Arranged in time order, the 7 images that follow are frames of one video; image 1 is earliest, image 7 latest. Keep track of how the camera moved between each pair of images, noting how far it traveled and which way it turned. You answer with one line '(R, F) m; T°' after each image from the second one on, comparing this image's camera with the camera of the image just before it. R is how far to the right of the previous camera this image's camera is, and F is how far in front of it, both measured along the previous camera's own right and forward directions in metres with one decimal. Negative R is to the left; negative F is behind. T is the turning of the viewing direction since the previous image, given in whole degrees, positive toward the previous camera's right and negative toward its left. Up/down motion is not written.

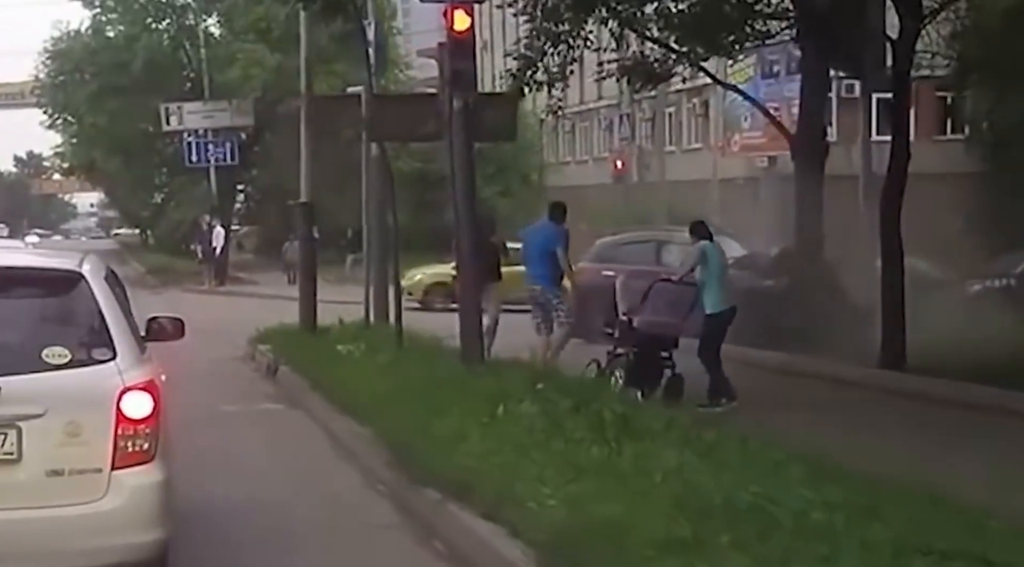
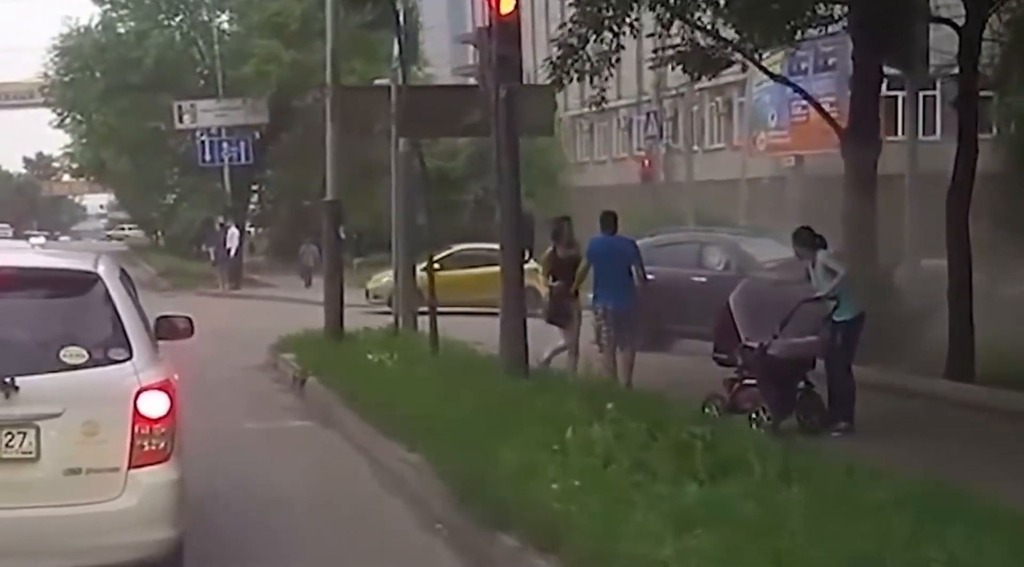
(-0.3, +1.4) m; 0°
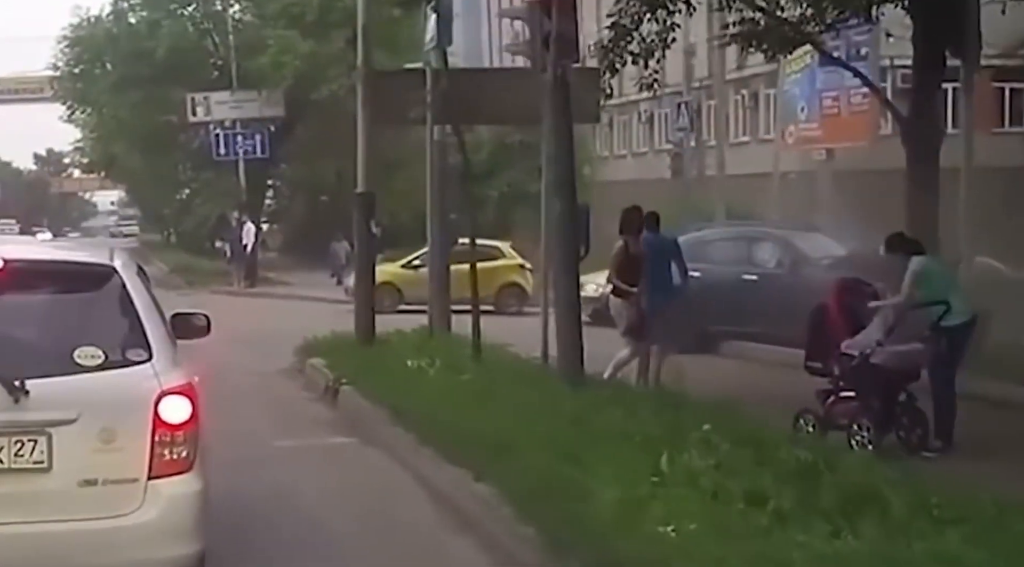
(-0.3, +1.4) m; 0°
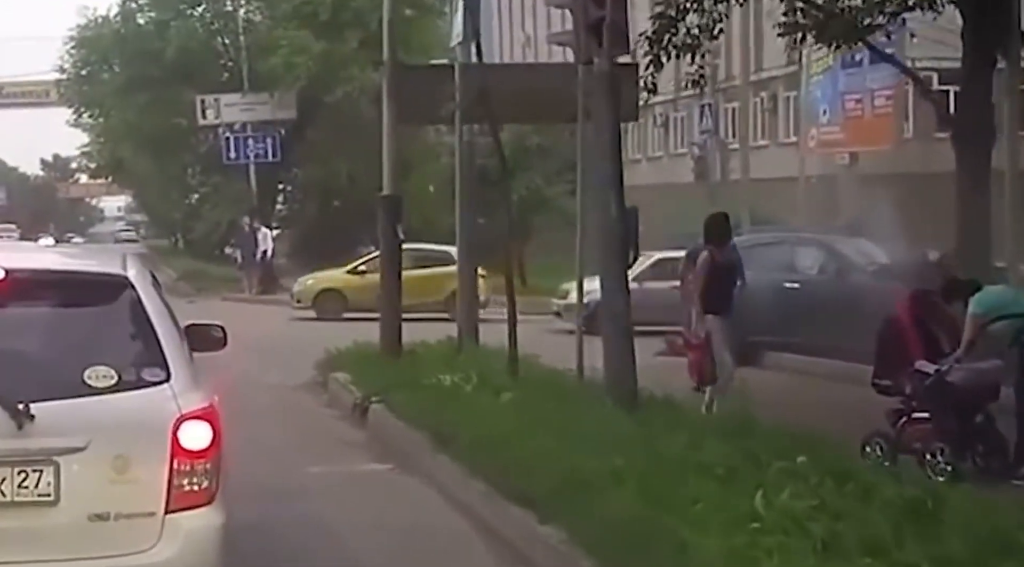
(-0.3, +1.1) m; 0°
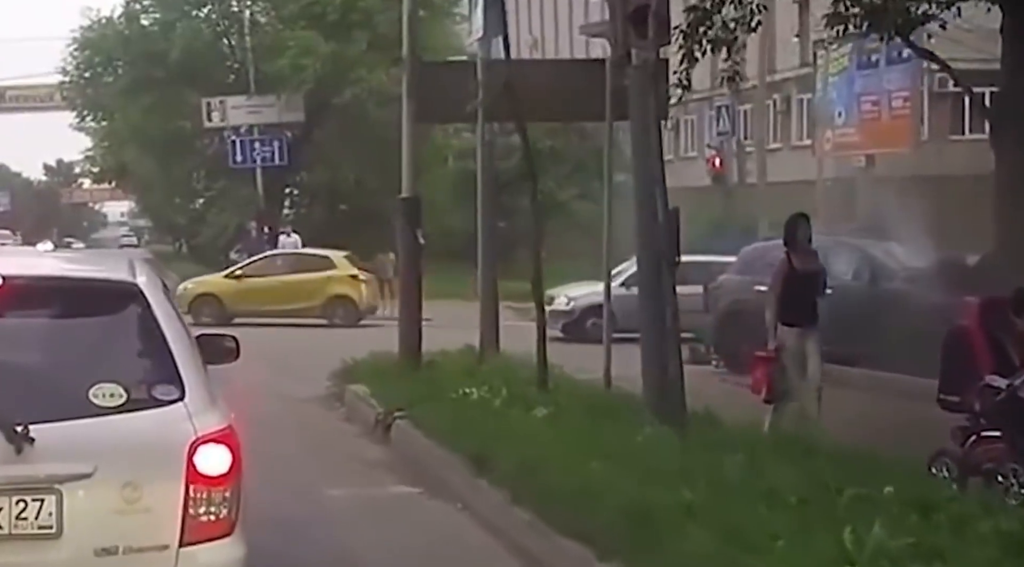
(-0.2, +0.8) m; 0°
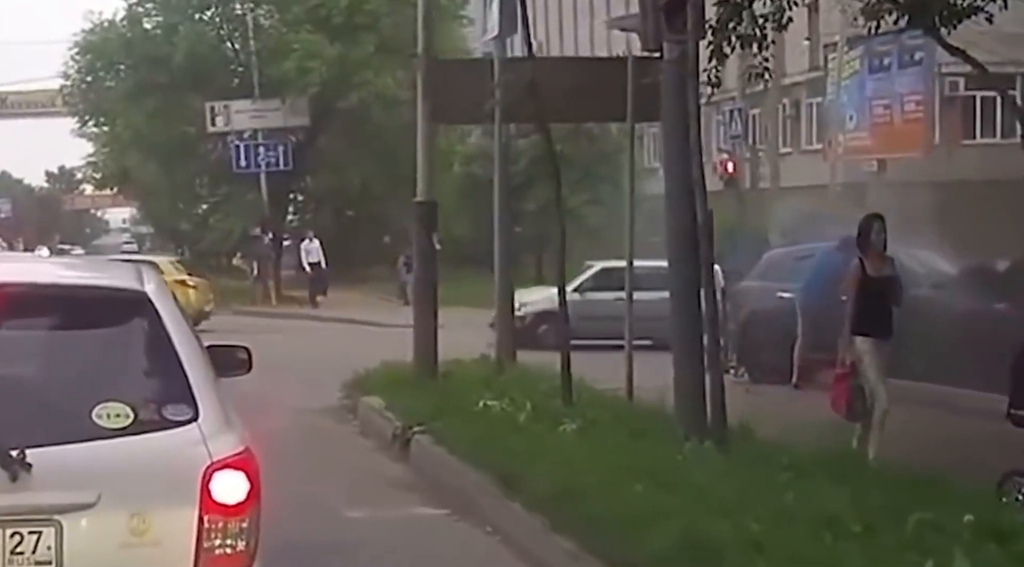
(-0.1, +0.6) m; 0°
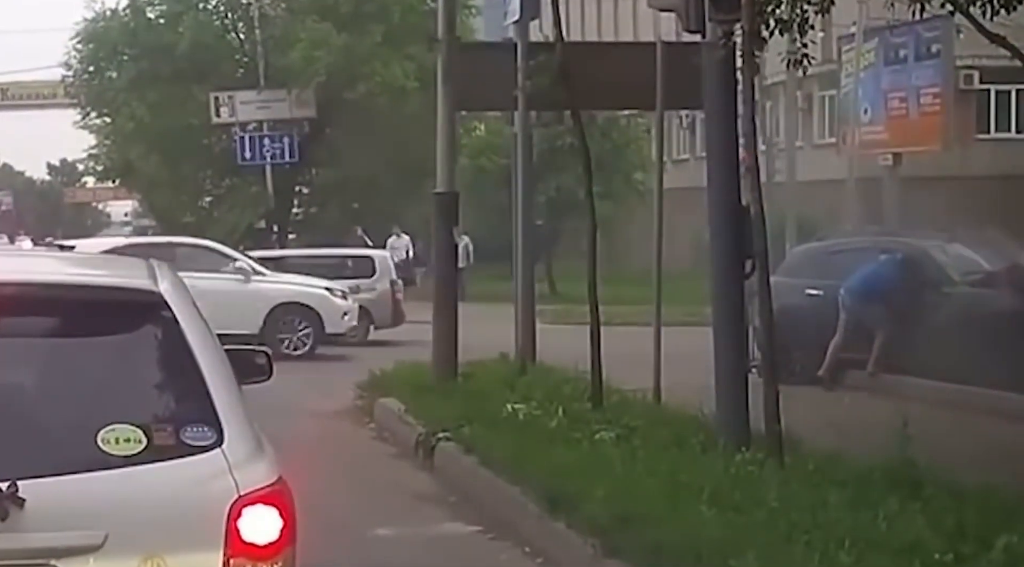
(-0.2, +0.8) m; 0°
